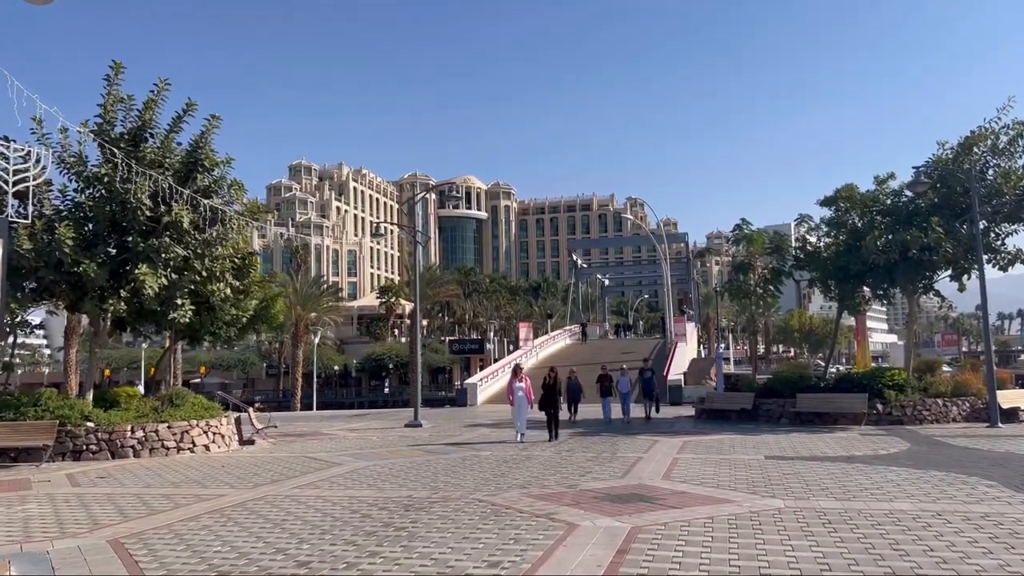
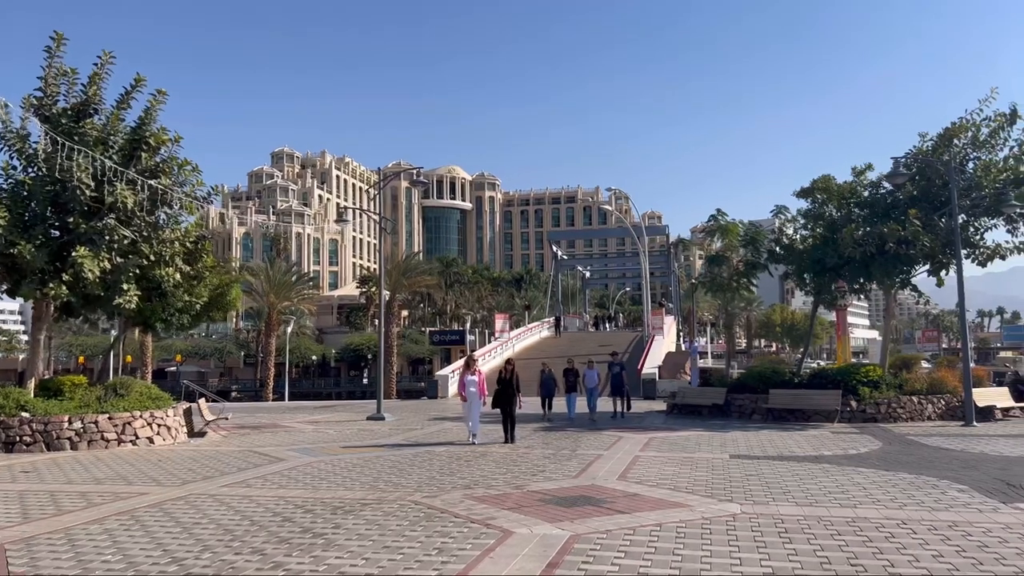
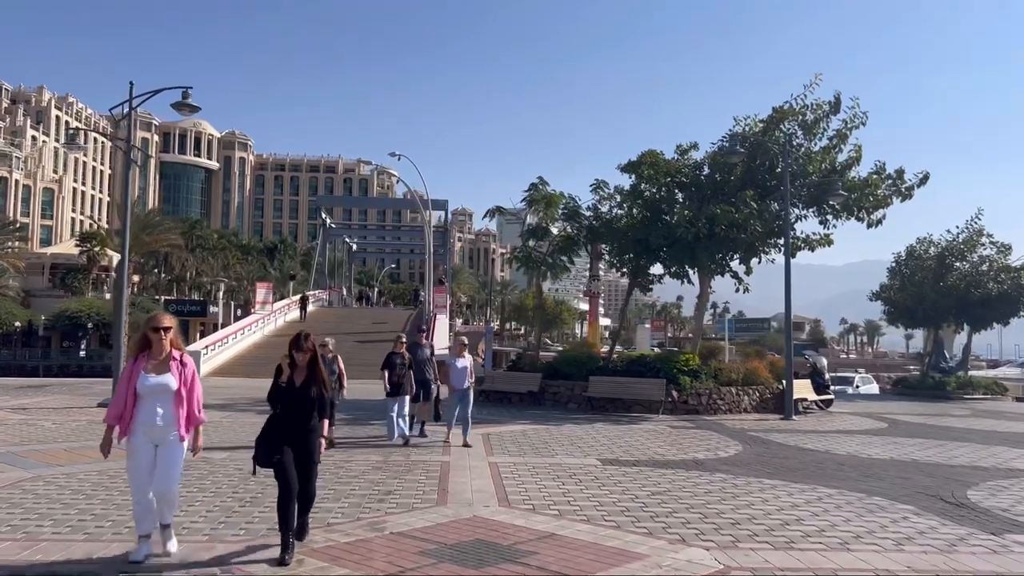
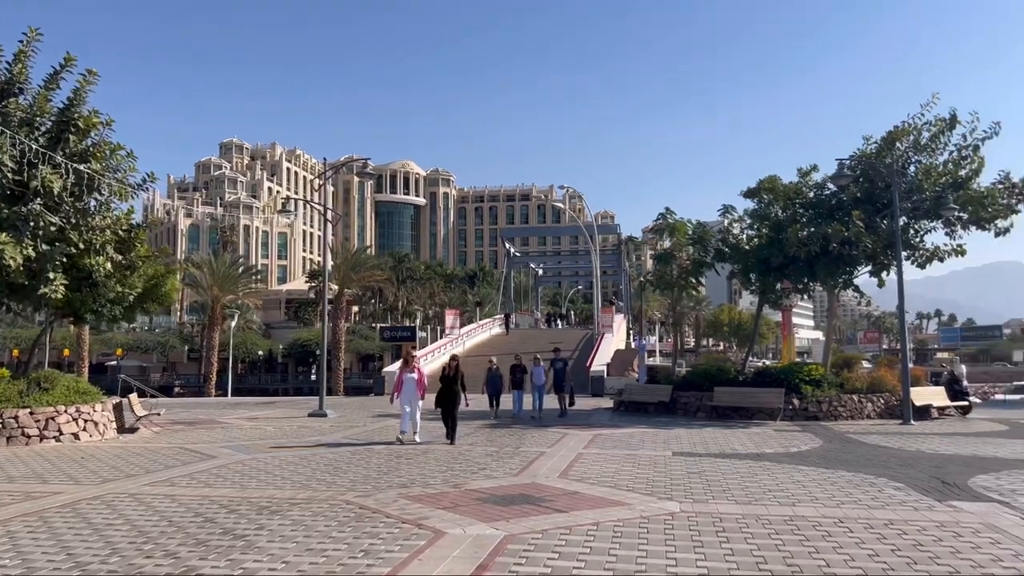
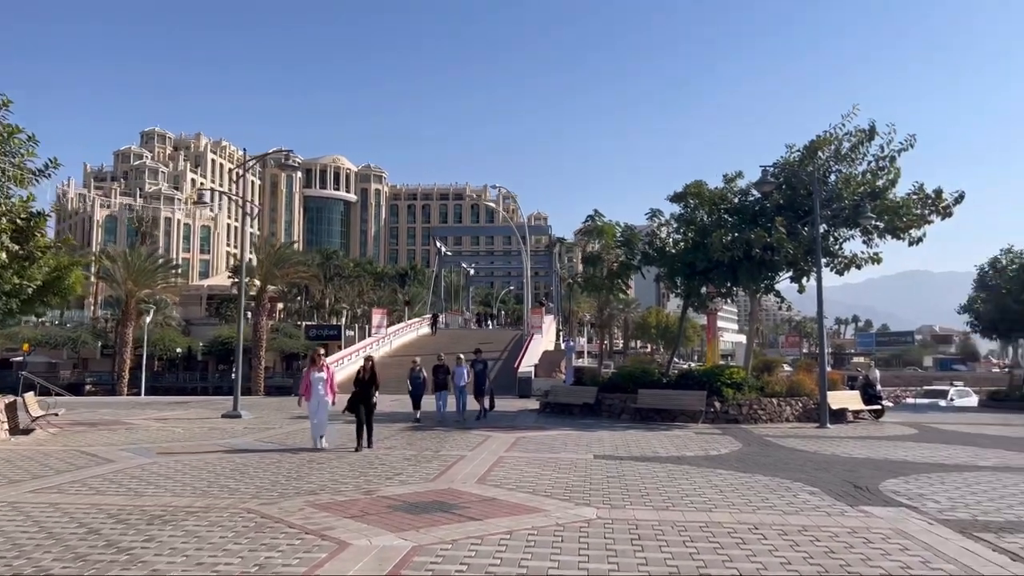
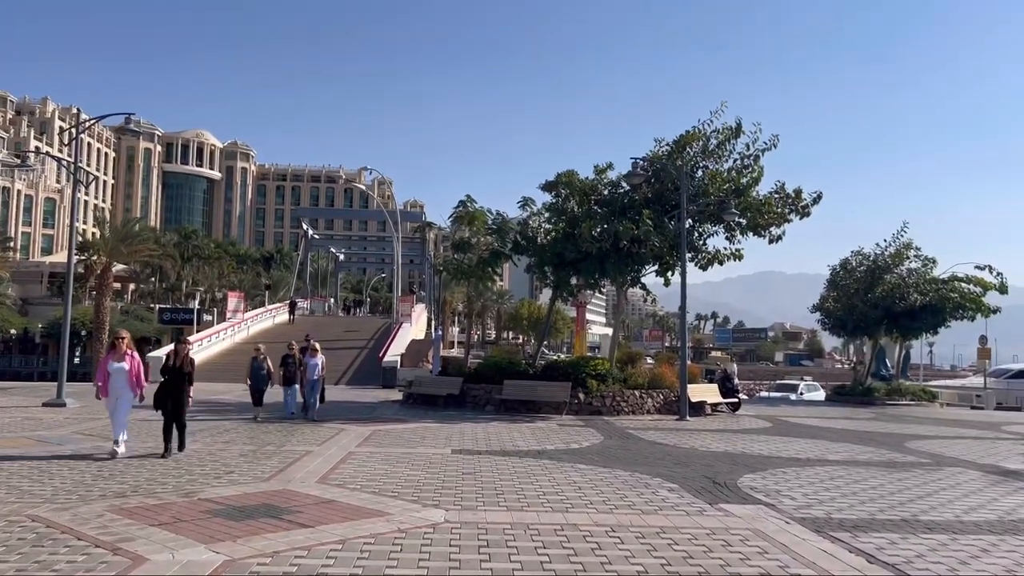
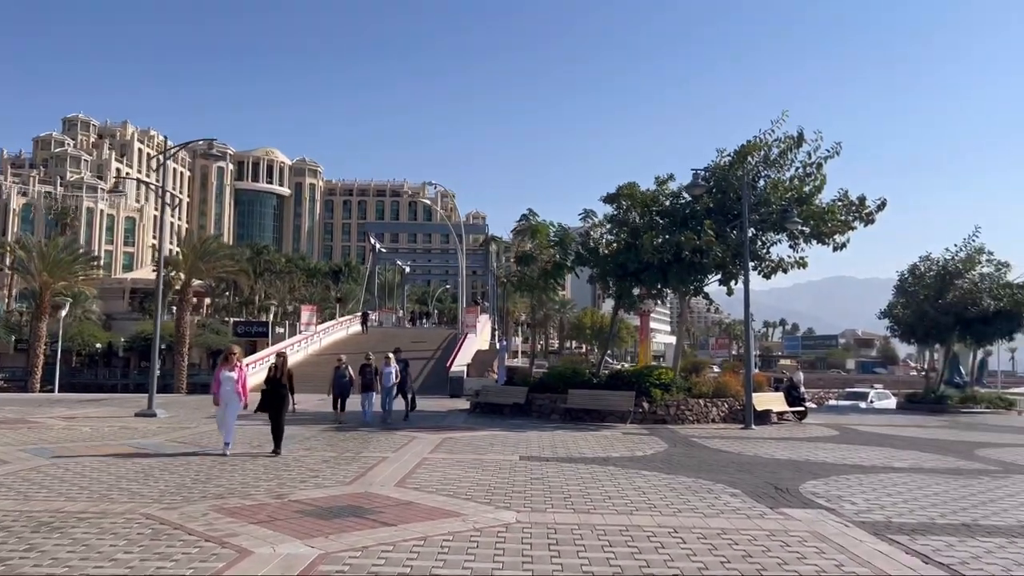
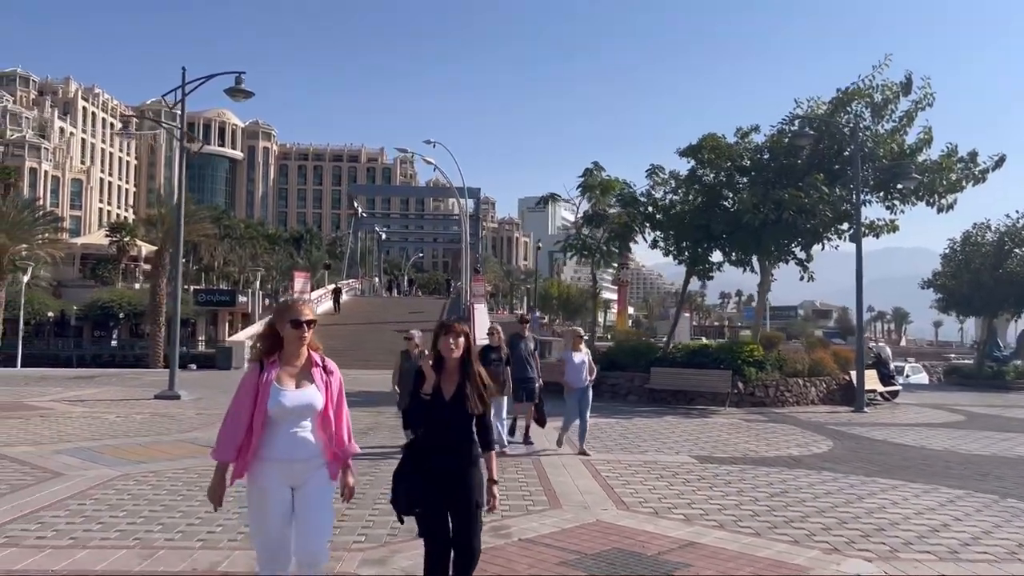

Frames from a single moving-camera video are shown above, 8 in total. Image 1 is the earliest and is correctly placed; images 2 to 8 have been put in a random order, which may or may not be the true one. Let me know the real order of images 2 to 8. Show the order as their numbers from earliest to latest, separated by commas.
2, 4, 5, 7, 6, 3, 8
